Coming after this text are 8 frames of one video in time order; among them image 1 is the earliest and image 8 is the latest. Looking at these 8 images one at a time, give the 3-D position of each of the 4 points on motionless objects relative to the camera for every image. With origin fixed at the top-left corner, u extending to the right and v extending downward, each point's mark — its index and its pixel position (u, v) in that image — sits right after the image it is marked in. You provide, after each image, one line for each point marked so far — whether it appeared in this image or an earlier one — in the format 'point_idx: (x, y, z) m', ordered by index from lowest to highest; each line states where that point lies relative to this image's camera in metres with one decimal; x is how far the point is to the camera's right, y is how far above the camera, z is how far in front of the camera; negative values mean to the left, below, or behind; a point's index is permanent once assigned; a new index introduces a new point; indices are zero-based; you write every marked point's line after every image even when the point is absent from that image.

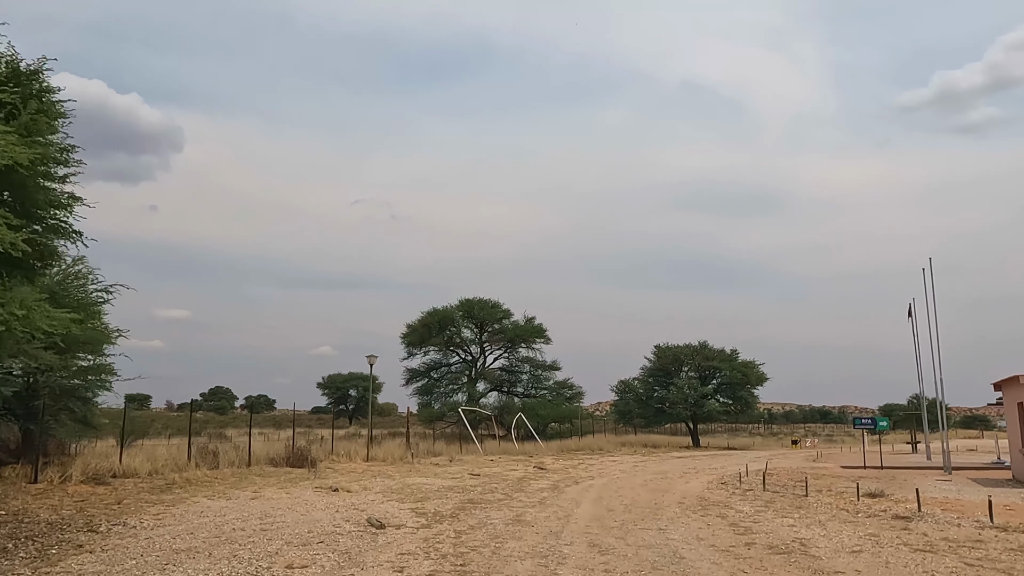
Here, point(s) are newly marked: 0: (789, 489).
0: (+7.0, -5.0, +19.0) m
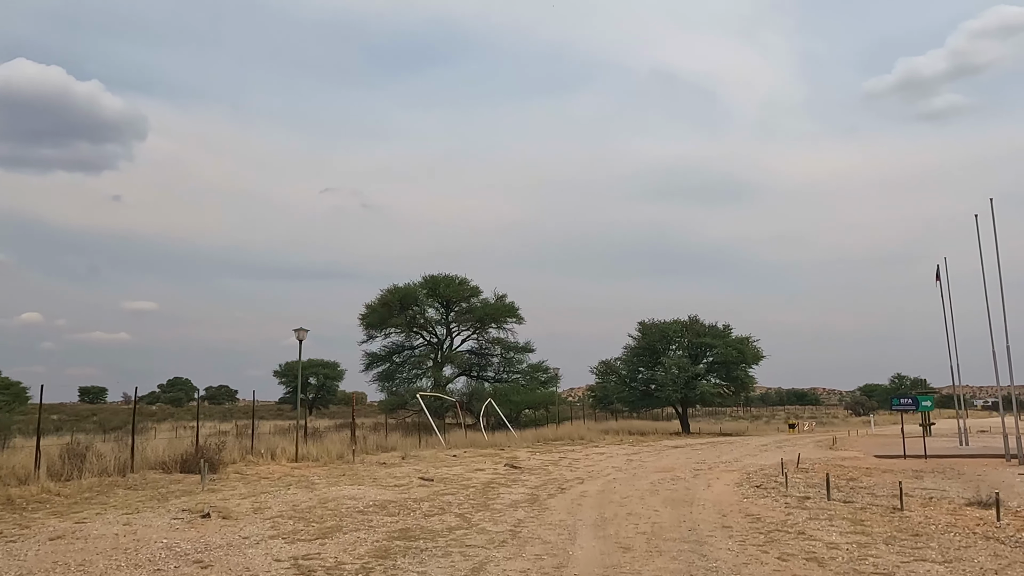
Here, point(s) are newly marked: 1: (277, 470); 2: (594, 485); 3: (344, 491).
0: (+6.3, -3.8, +13.8) m
1: (-6.0, -4.6, +19.4) m
2: (+1.7, -4.2, +16.1) m
3: (-3.4, -4.1, +15.3) m
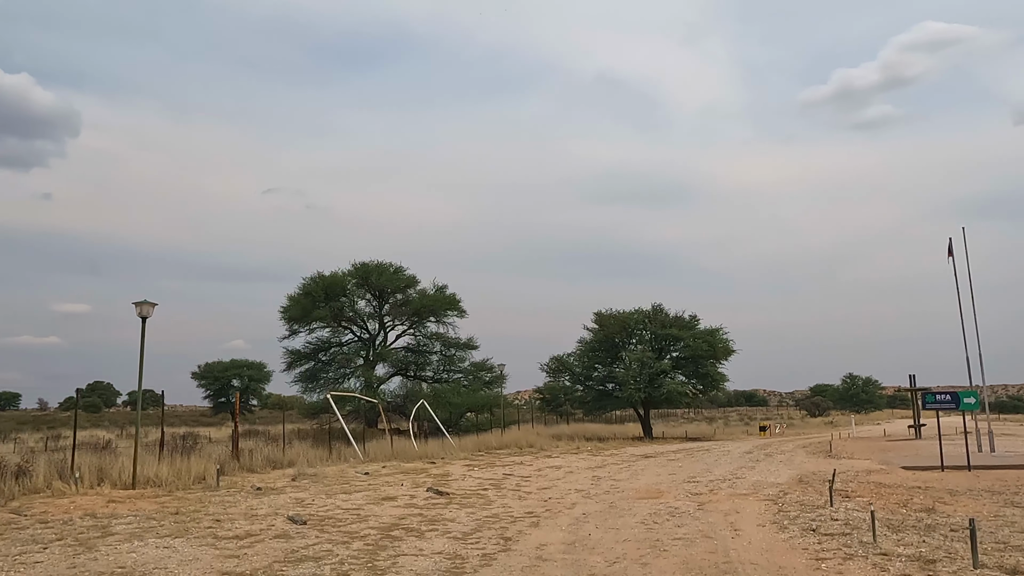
0: (+5.3, -2.8, +8.2) m
1: (-7.3, -3.7, +12.9) m
2: (+0.6, -3.2, +10.1) m
3: (-4.5, -3.1, +9.1) m
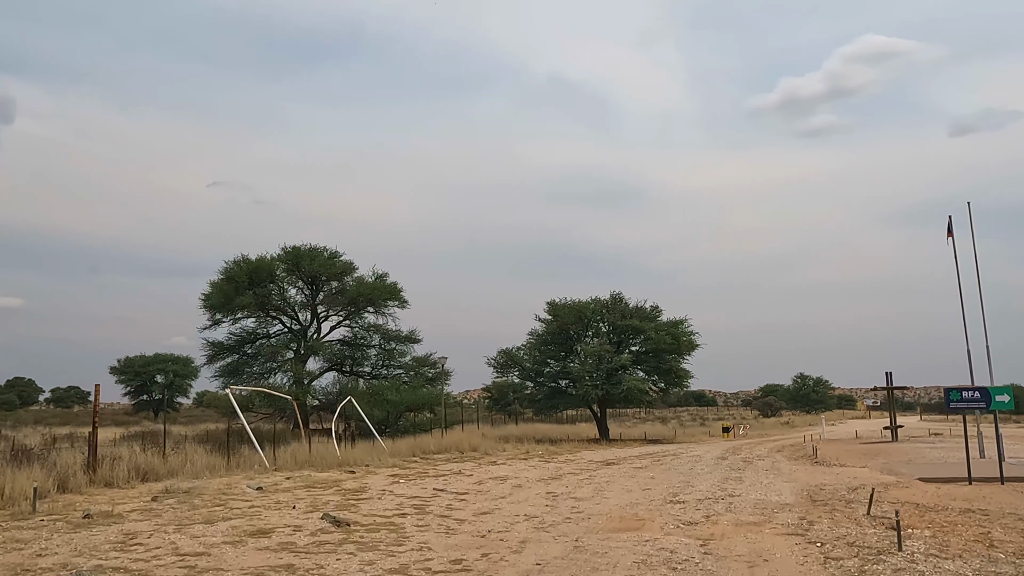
0: (+4.7, -2.2, +4.4) m
1: (-8.2, -2.9, +8.3) m
2: (-0.1, -2.5, +6.1) m
3: (-5.1, -2.4, +4.7) m
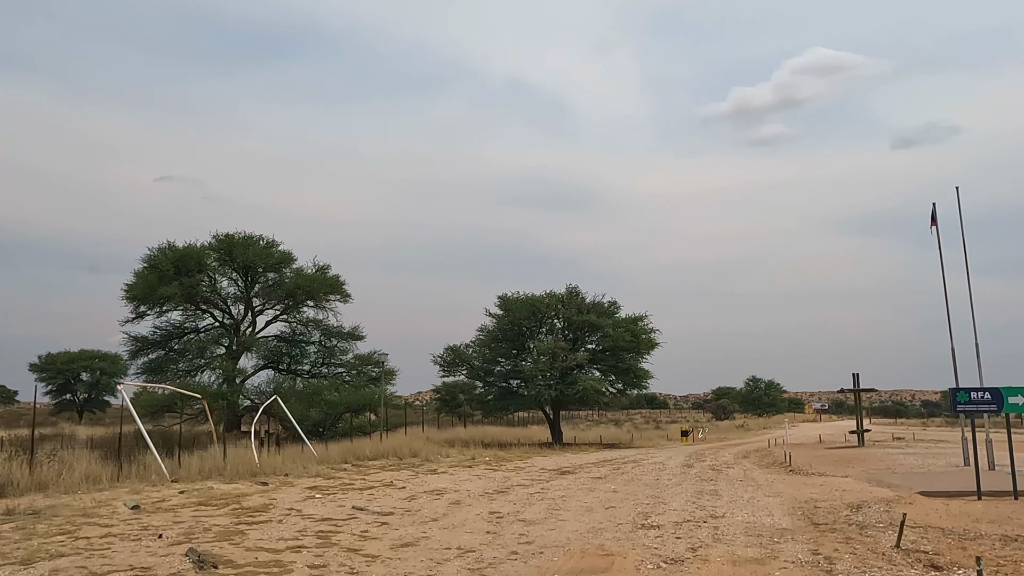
0: (+4.3, -1.9, +2.0) m
1: (-8.8, -2.4, +5.2) m
2: (-0.6, -2.1, +3.4) m
3: (-5.5, -1.9, +1.7) m
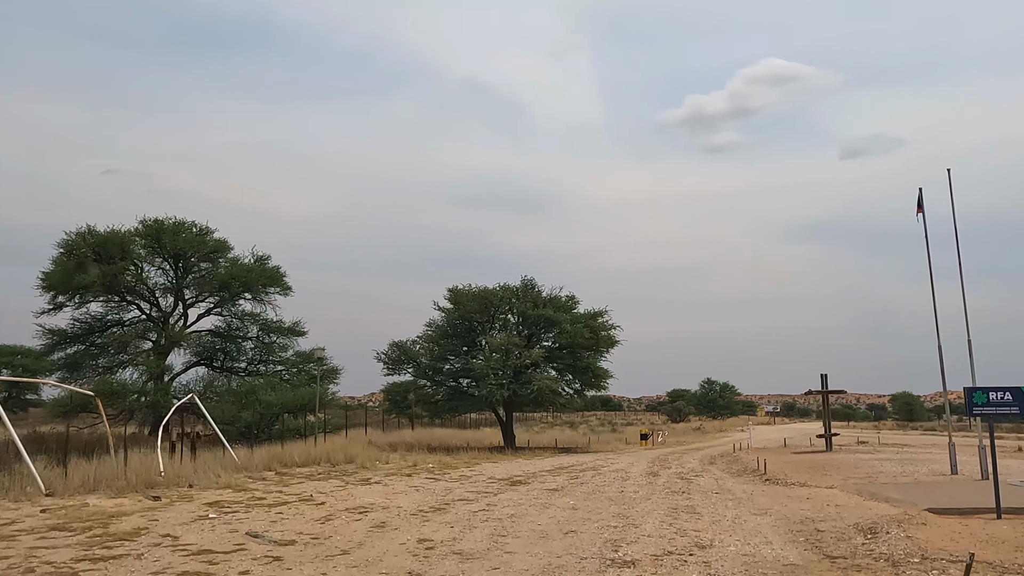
0: (+4.1, -1.5, -0.2) m
1: (-9.2, -1.9, +2.2) m
2: (-0.9, -1.7, +0.9) m
3: (-5.7, -1.4, -1.1) m
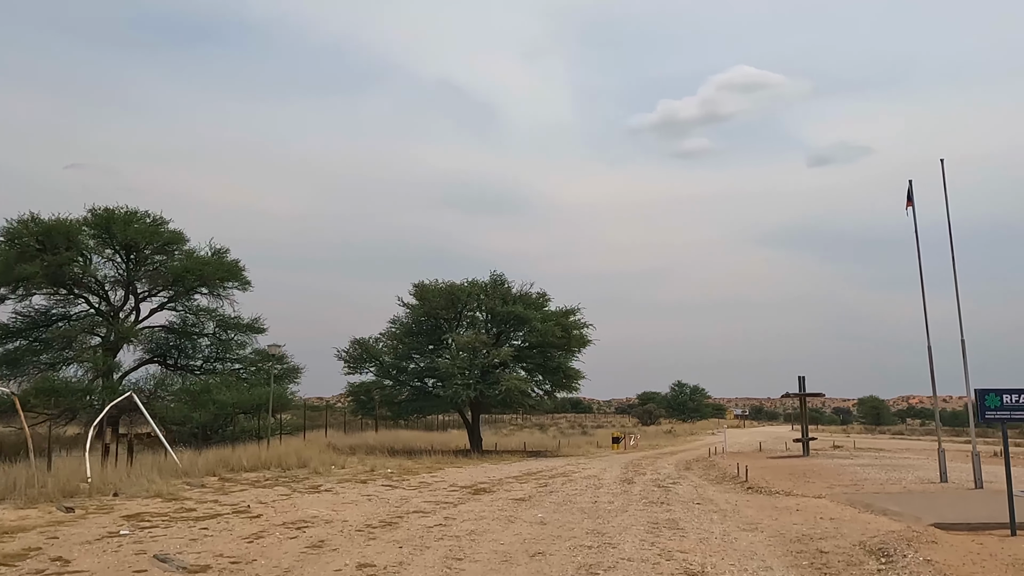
0: (+4.0, -1.3, -1.5) m
1: (-9.4, -1.5, +0.4) m
2: (-1.0, -1.5, -0.5) m
3: (-5.7, -1.1, -2.7) m
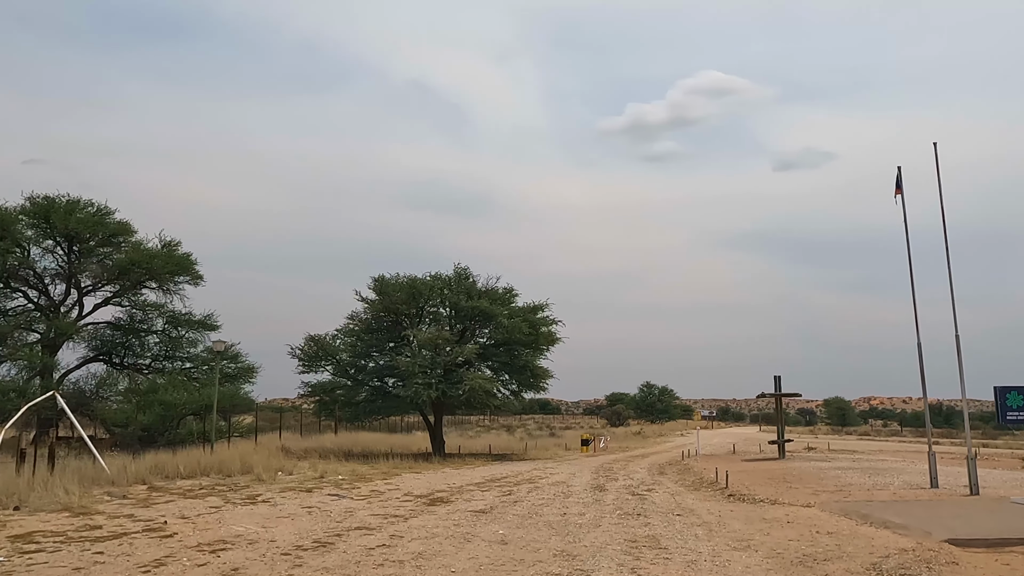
0: (+4.0, -1.1, -2.8) m
1: (-9.5, -1.2, -1.5) m
2: (-1.1, -1.2, -2.1) m
3: (-5.7, -0.8, -4.5) m
